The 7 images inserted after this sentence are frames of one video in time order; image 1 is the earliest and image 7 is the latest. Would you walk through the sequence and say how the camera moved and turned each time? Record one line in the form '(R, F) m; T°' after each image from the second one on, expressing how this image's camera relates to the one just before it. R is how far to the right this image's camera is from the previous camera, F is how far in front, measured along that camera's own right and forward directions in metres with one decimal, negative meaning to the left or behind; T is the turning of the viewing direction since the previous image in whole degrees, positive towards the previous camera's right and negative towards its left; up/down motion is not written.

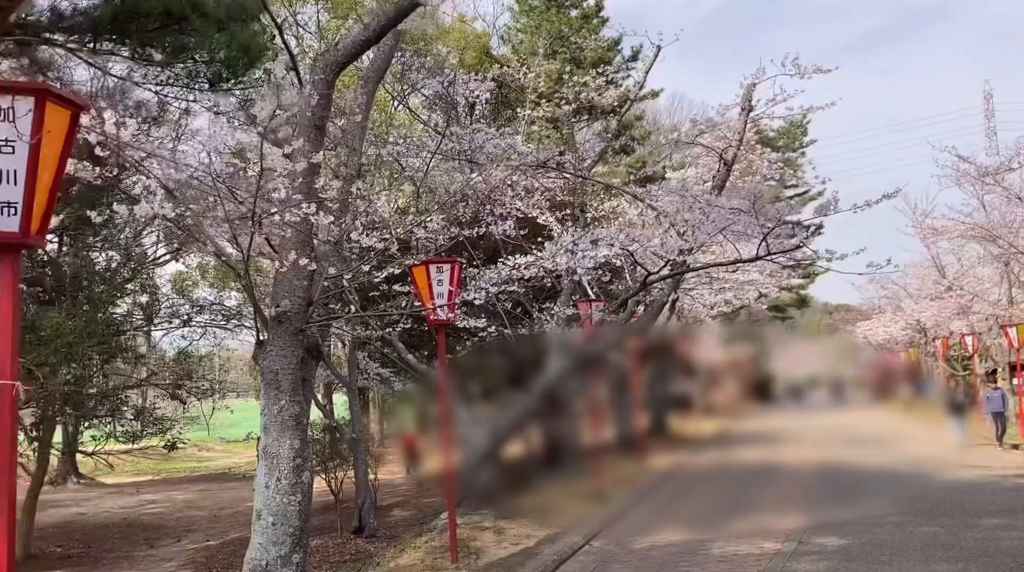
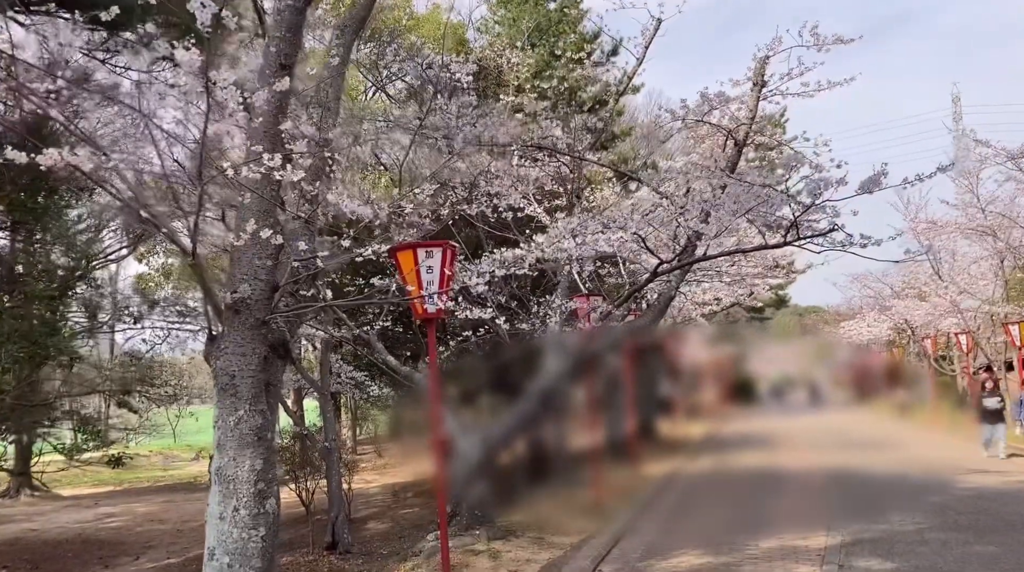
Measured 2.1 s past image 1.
(-0.2, +1.1) m; +2°
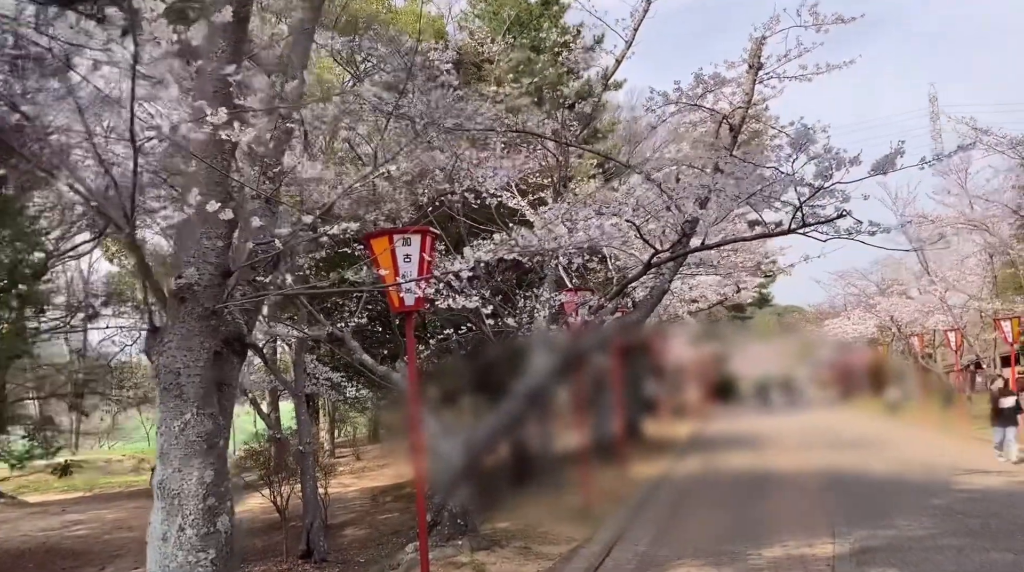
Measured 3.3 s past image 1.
(0.0, +0.6) m; +1°
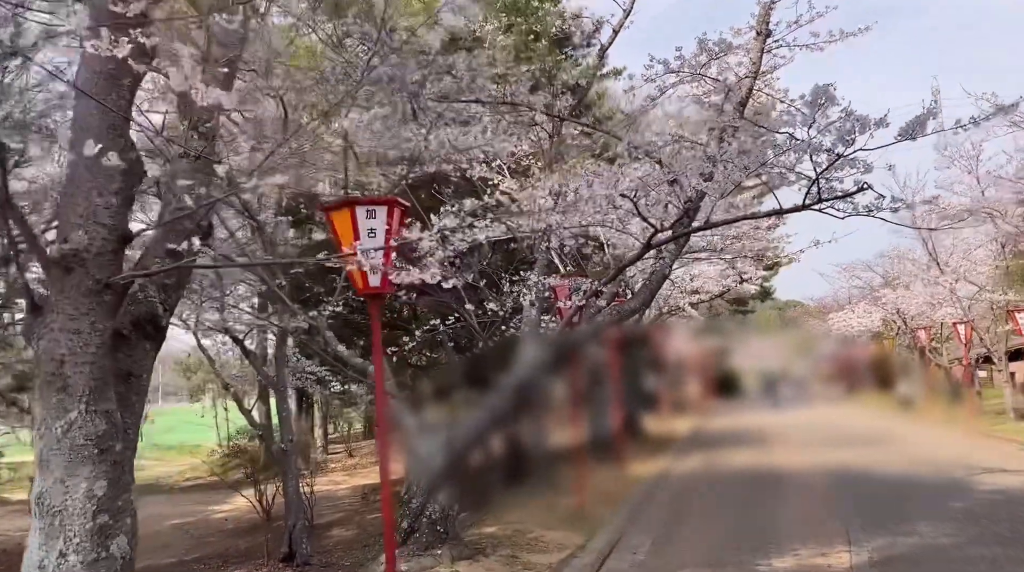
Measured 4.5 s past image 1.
(+0.1, +0.7) m; 0°
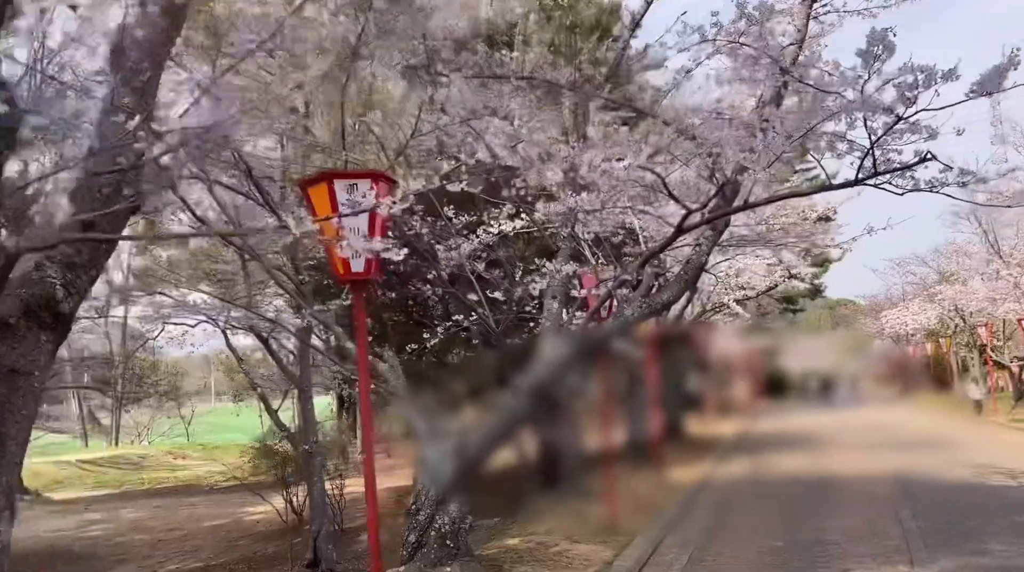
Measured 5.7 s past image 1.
(+0.2, +0.7) m; -3°
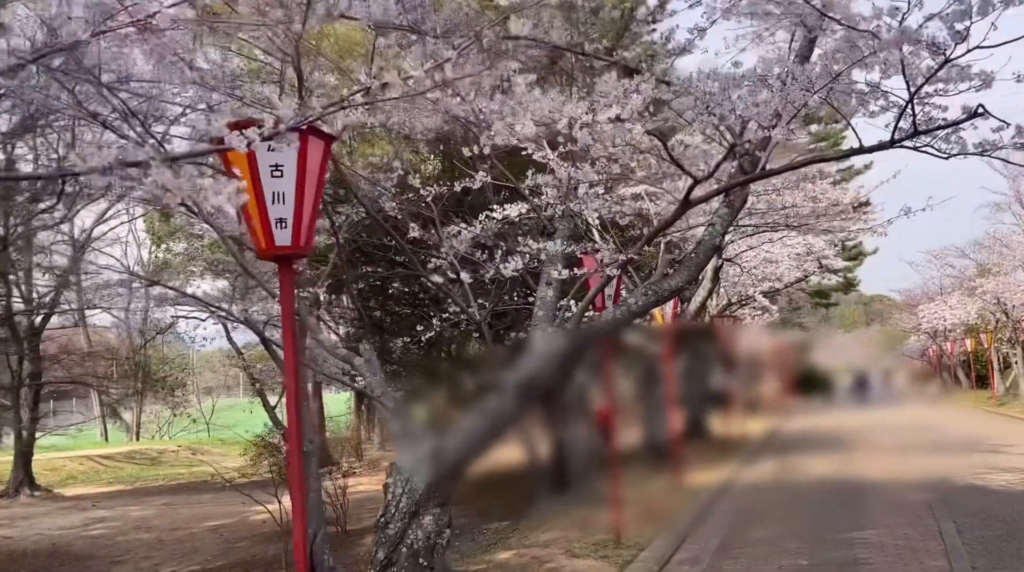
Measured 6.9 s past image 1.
(+0.3, +0.9) m; -2°
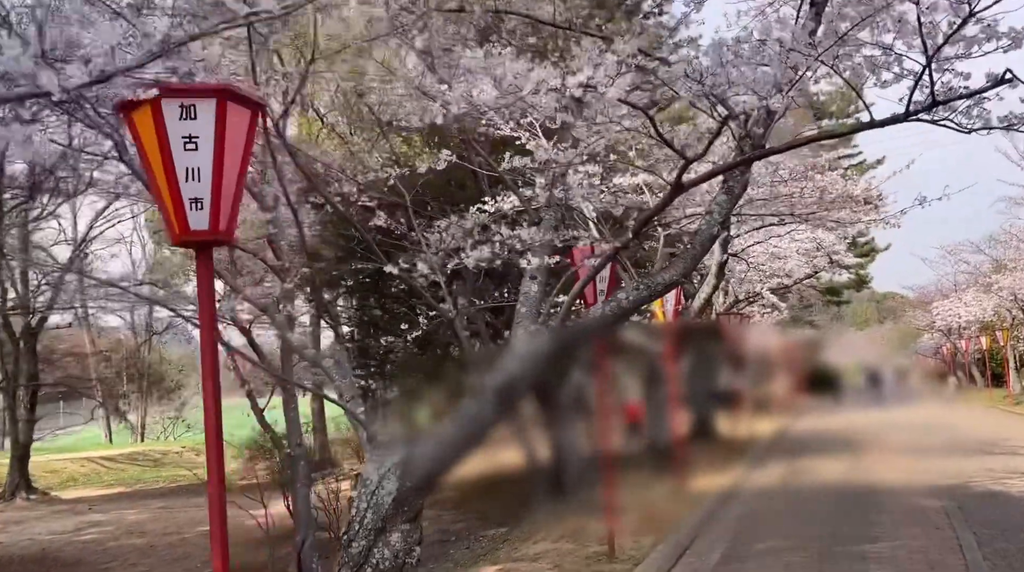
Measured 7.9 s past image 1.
(+0.2, +0.5) m; -1°
